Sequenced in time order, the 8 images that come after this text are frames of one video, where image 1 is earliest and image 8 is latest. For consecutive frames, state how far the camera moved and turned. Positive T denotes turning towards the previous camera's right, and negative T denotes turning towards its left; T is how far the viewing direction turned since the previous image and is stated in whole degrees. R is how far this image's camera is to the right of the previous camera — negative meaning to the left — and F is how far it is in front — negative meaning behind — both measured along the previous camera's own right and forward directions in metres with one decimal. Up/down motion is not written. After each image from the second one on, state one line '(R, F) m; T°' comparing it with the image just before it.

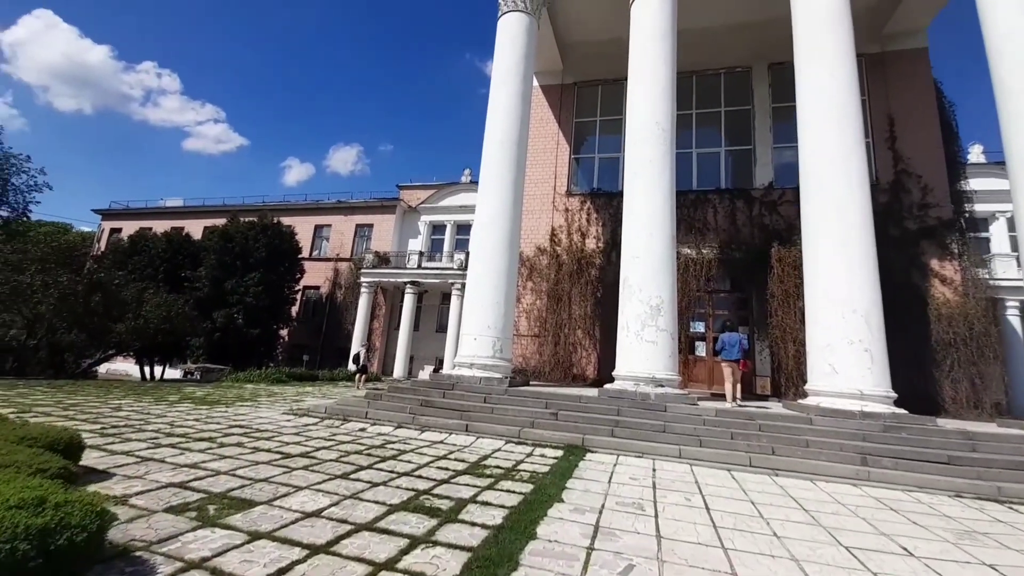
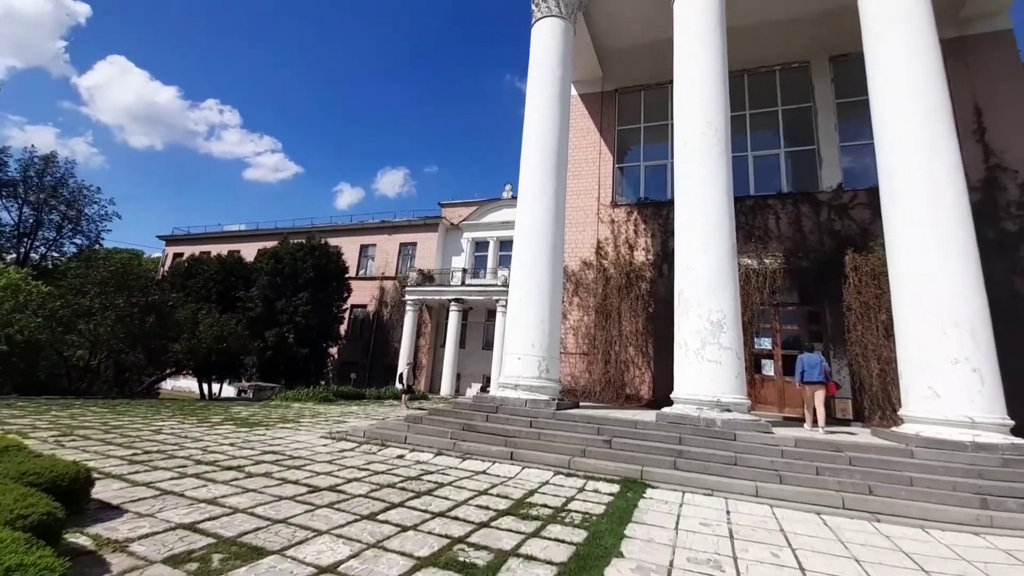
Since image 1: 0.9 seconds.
(0.0, +0.5) m; -5°
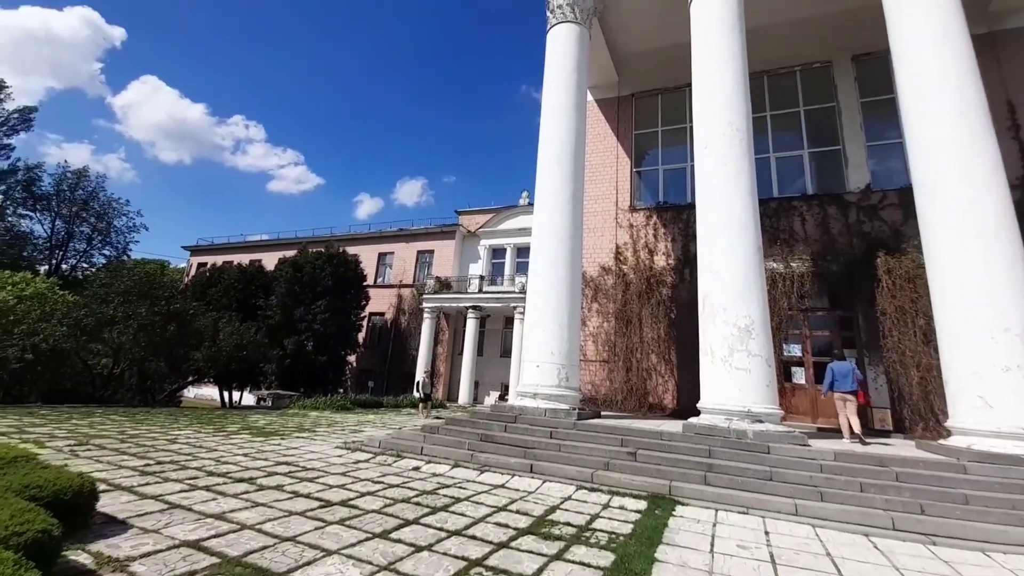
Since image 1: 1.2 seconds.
(0.0, +0.2) m; -2°
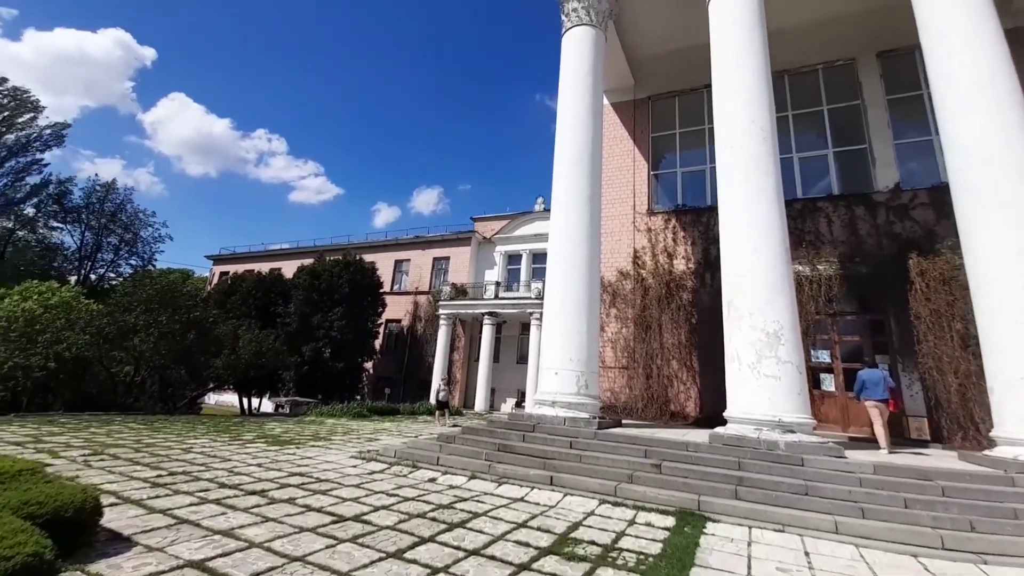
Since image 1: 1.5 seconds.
(0.0, +0.2) m; -2°
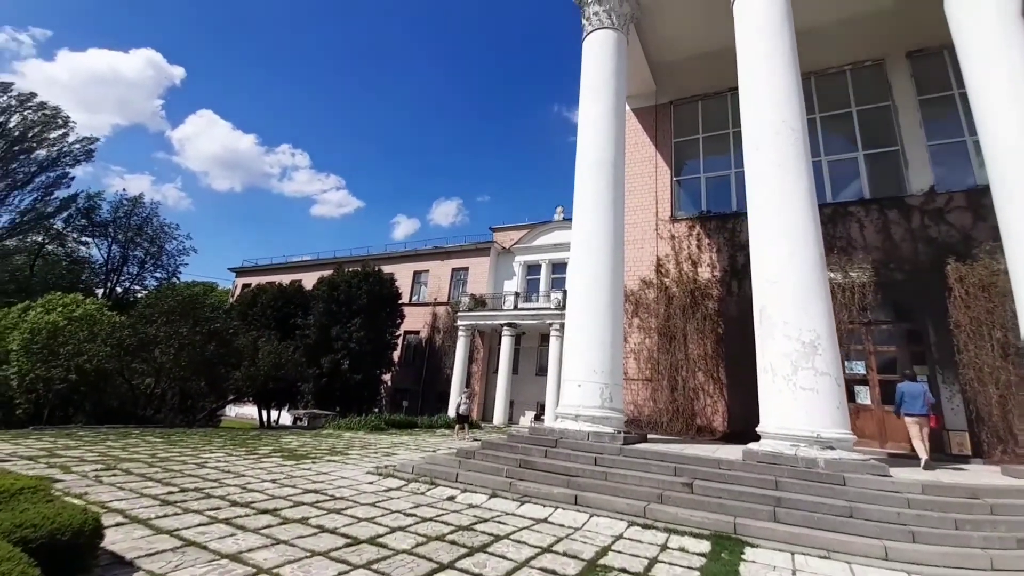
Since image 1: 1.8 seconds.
(0.0, +0.2) m; -2°
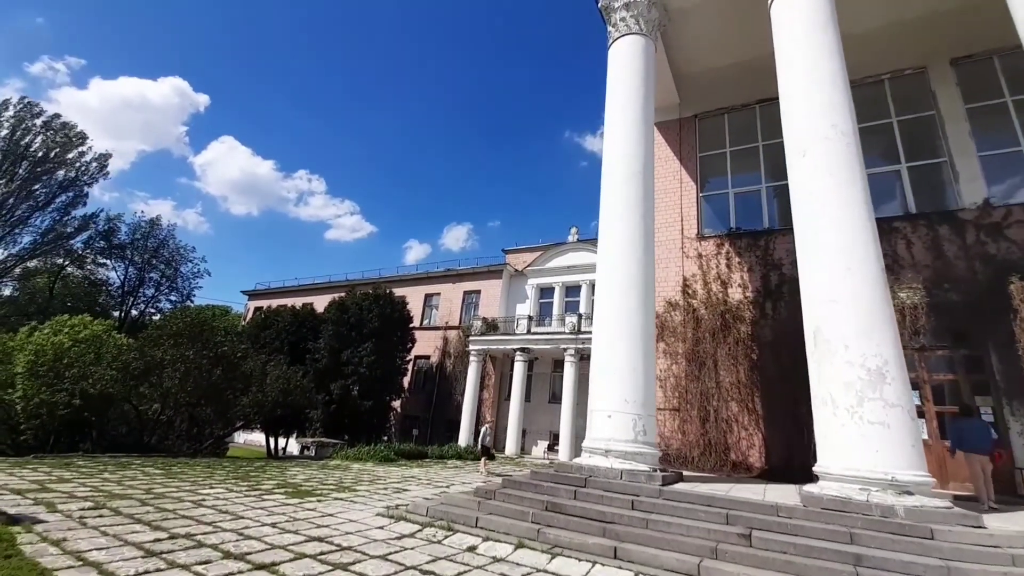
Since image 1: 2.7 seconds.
(-0.2, +0.5) m; -1°
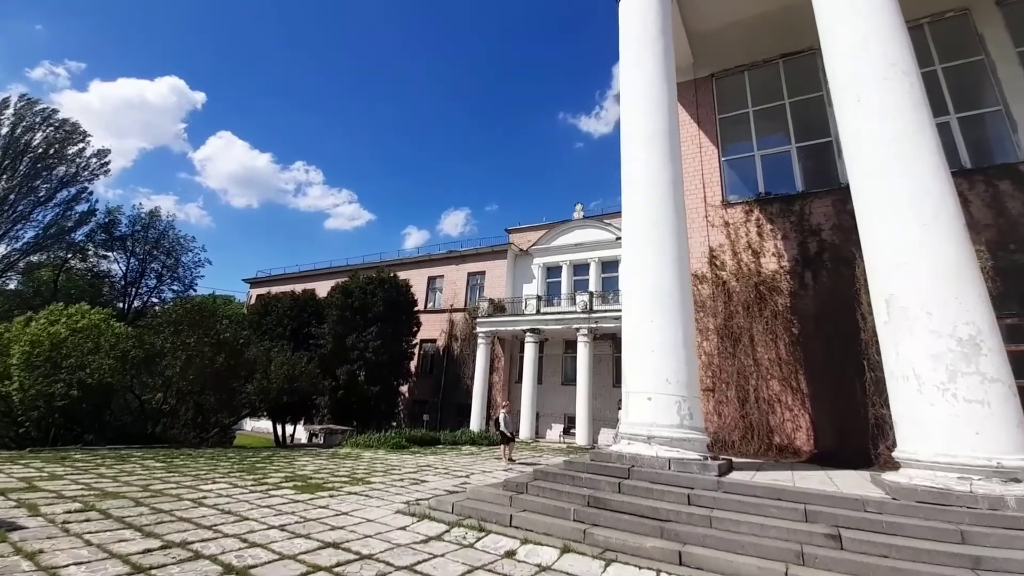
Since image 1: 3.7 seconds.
(-0.3, +0.6) m; 0°
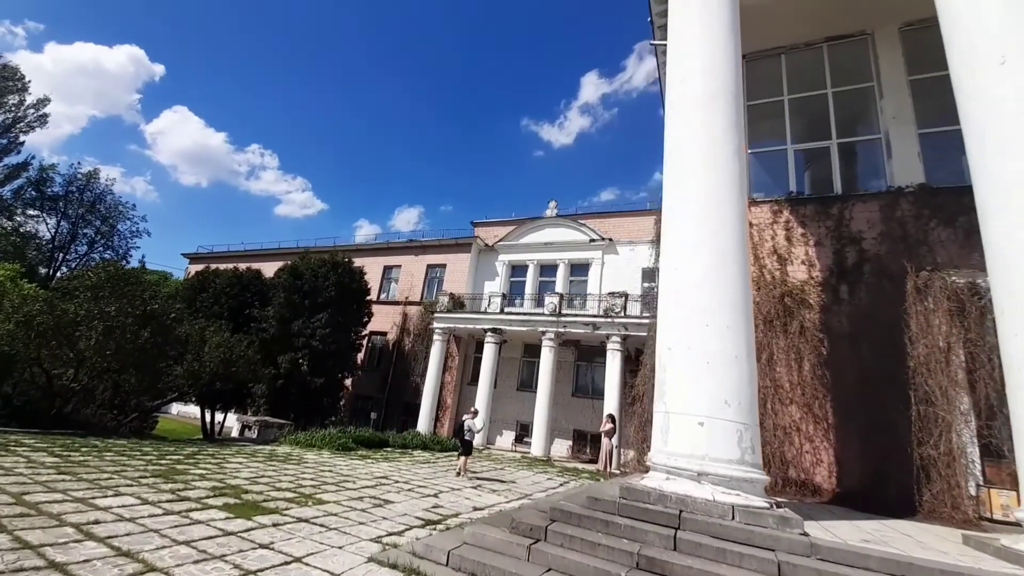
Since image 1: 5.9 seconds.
(-0.6, +1.3) m; +6°
